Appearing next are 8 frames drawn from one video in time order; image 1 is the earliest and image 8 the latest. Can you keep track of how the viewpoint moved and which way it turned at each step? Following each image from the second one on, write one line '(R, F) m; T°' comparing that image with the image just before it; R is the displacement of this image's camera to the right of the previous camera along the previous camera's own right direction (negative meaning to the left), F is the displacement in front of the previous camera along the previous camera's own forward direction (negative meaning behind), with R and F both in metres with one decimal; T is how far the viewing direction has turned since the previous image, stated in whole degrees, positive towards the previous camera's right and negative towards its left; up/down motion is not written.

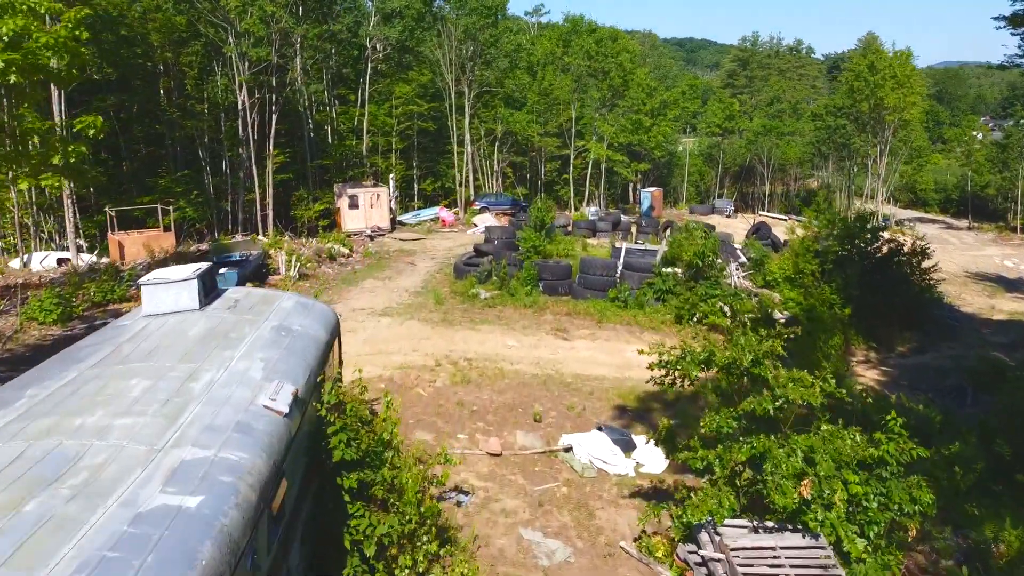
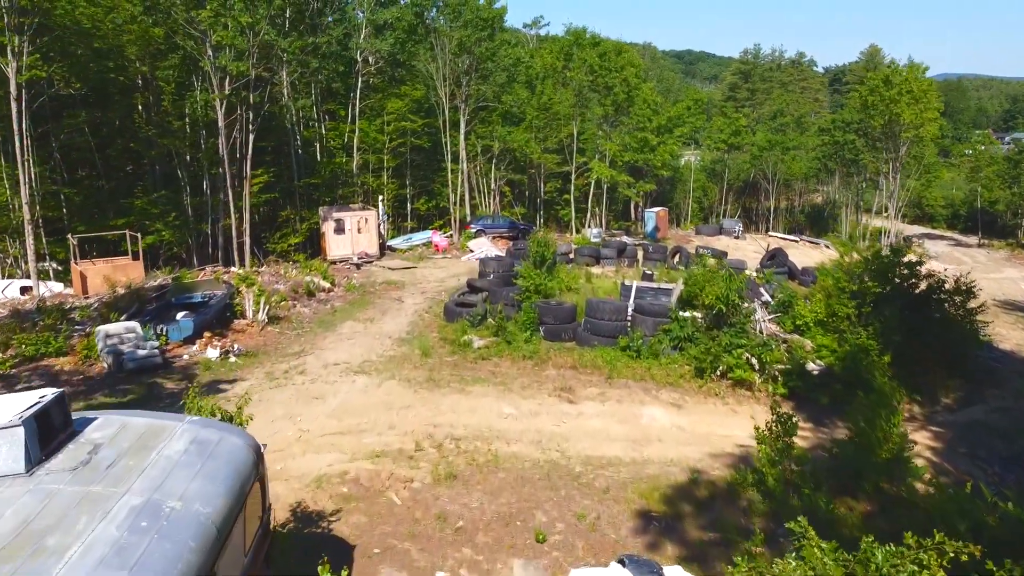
(0.0, +1.6) m; 0°
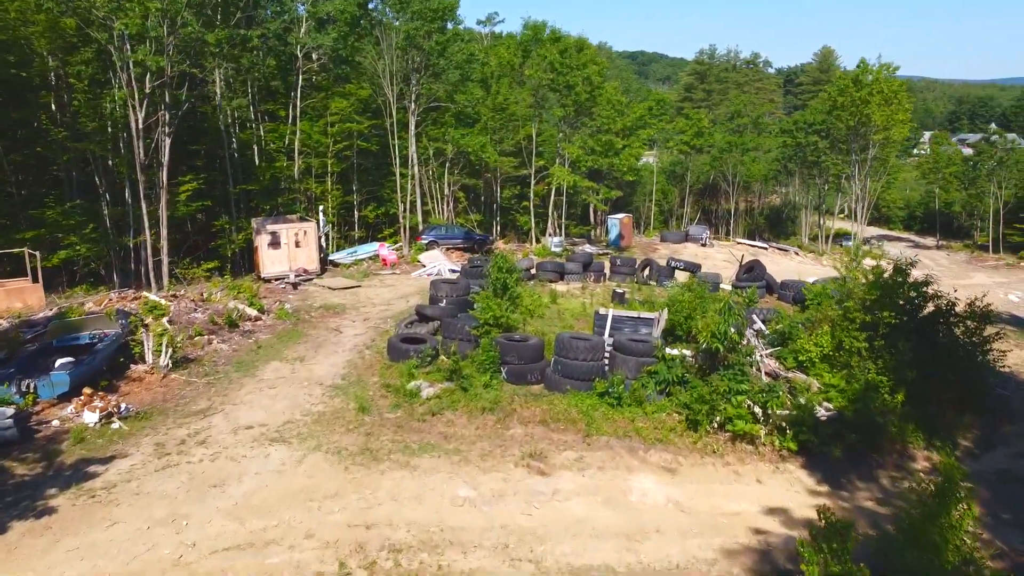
(0.0, +2.0) m; +3°
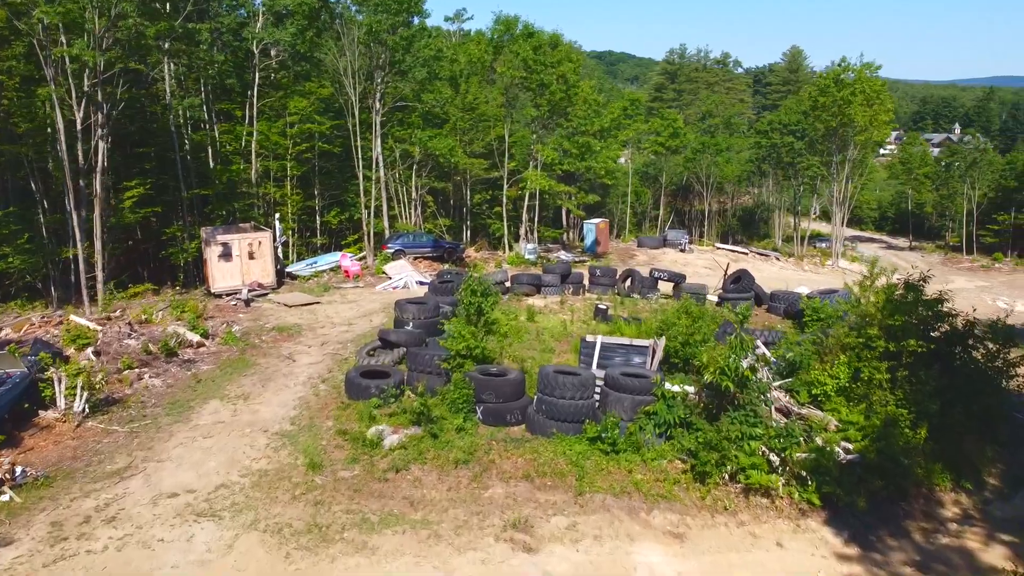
(-0.1, +1.4) m; +2°
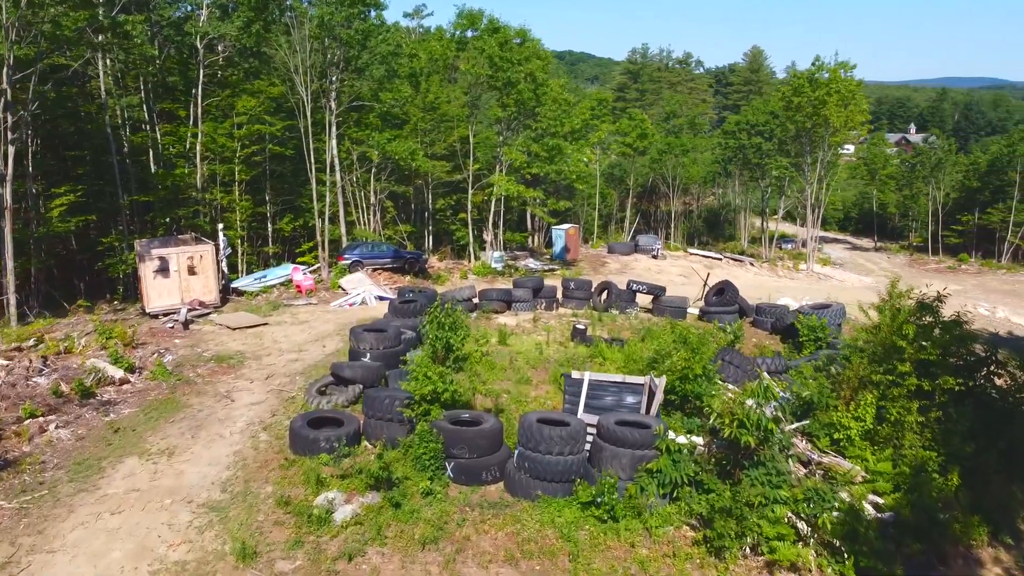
(-0.1, +1.5) m; +3°
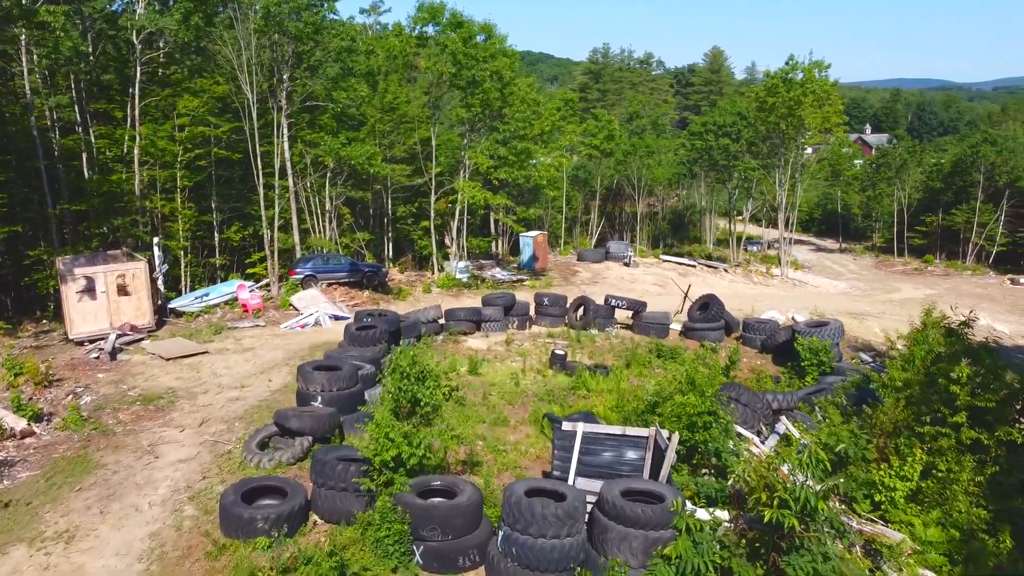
(-0.2, +1.5) m; +3°
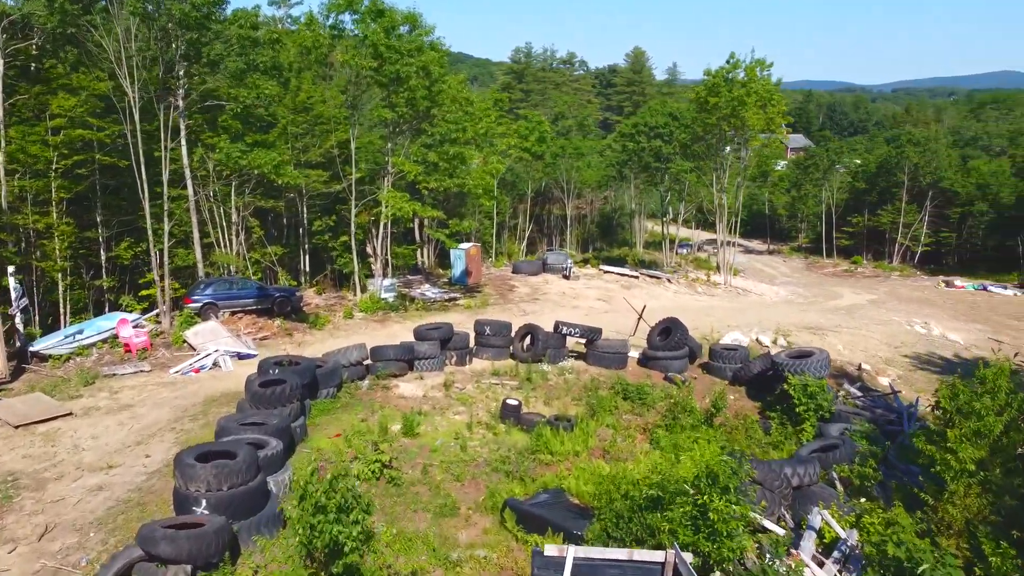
(-0.2, +2.2) m; +5°
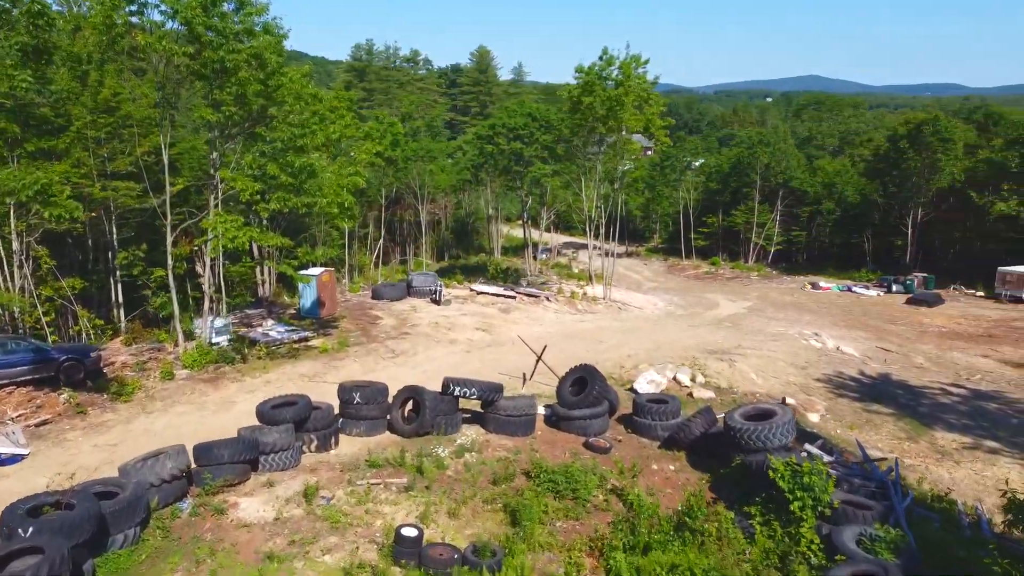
(-0.4, +3.2) m; +11°
